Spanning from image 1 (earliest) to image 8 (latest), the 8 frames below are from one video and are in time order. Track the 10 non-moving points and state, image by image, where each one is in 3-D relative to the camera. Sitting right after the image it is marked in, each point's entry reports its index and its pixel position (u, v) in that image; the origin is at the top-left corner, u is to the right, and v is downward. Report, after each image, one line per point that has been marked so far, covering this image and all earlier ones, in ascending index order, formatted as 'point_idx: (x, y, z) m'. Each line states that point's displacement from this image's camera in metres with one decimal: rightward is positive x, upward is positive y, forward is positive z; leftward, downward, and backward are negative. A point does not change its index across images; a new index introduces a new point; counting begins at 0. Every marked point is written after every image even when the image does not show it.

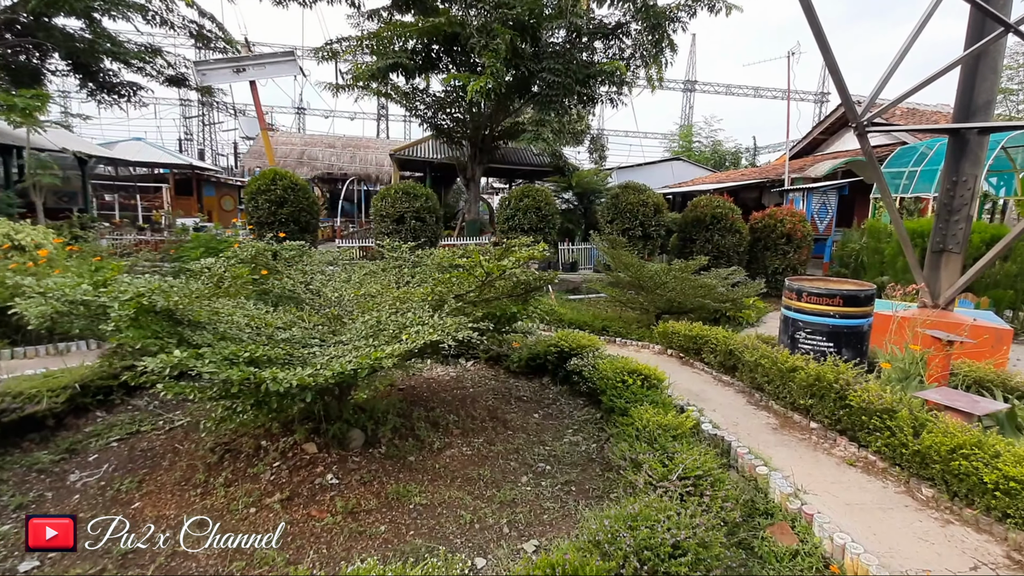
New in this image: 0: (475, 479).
0: (-0.2, -1.0, +2.7) m
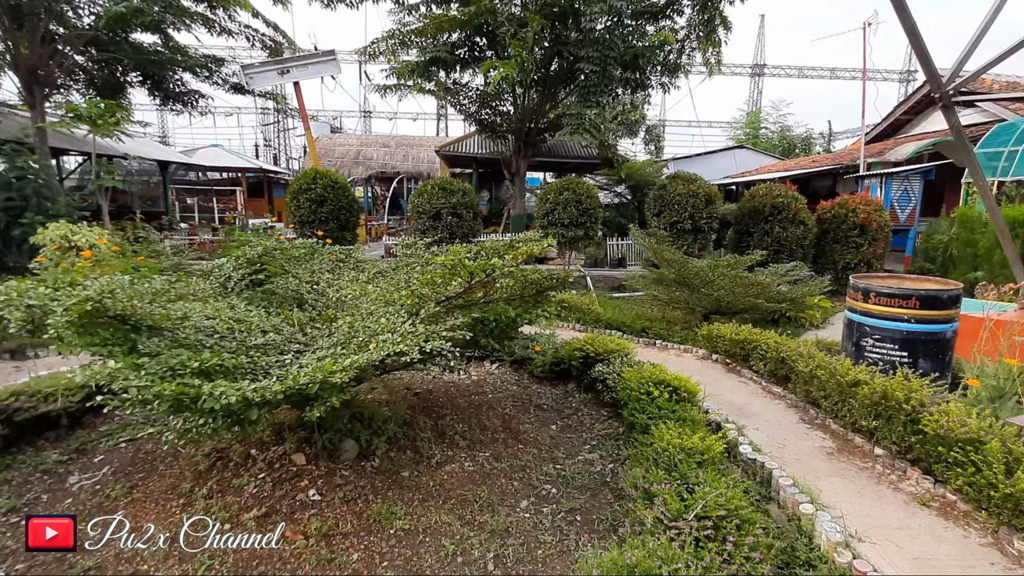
0: (-0.2, -1.0, +2.4) m
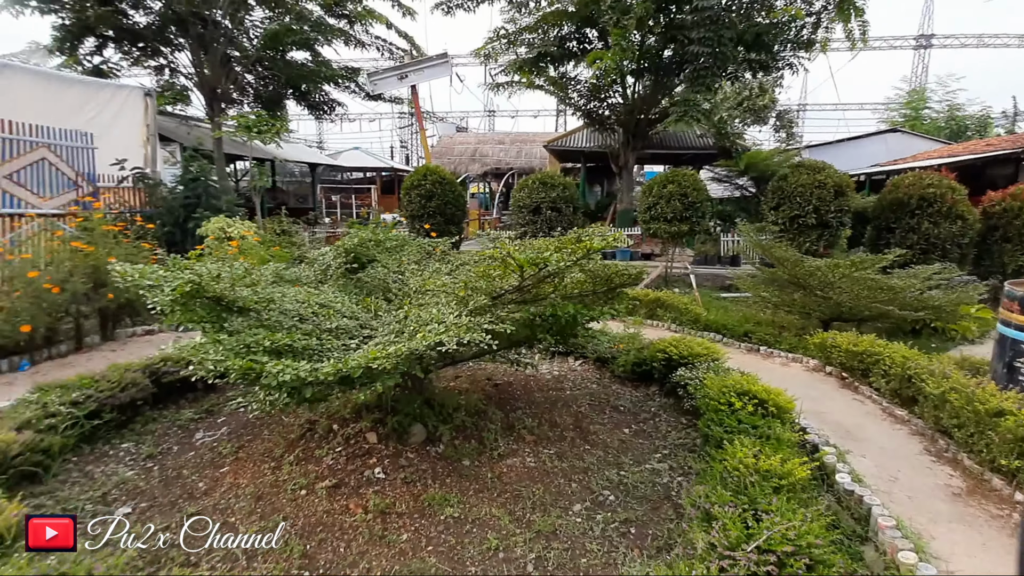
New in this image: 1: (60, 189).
0: (0.0, -1.0, +2.4) m
1: (-6.4, +1.4, +7.2) m
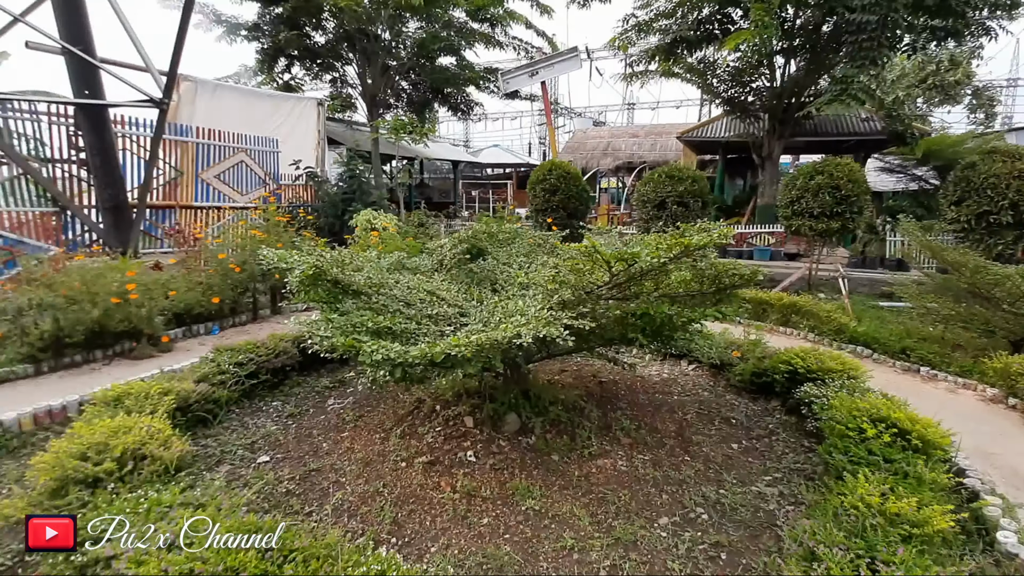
0: (+0.4, -1.0, +2.3) m
1: (-4.4, +1.7, +8.6) m
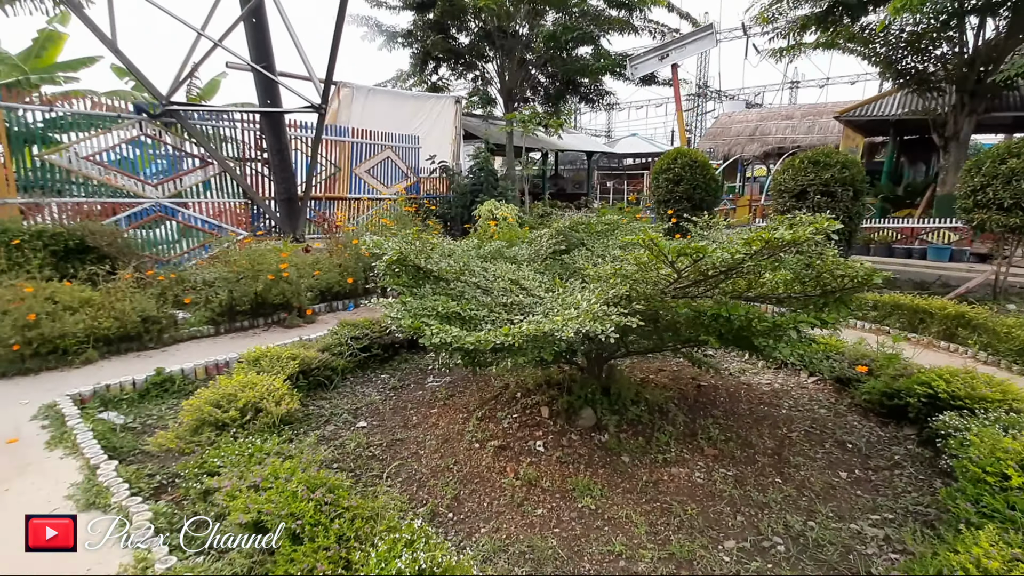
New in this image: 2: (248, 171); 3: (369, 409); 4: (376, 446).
0: (+0.7, -1.0, +2.2) m
1: (-2.2, +2.1, +9.4) m
2: (-4.3, +1.9, +8.2) m
3: (-0.9, -0.8, +3.3) m
4: (-0.8, -0.9, +2.8) m
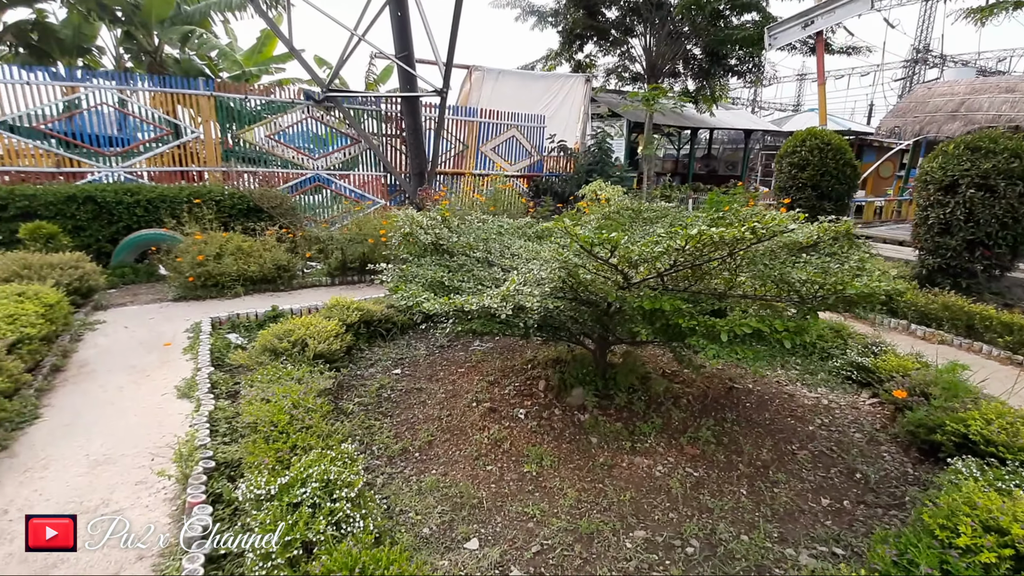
0: (+0.4, -0.9, +2.2) m
1: (+0.1, +2.6, +9.9) m
2: (-2.3, +2.6, +9.3) m
3: (-0.8, -0.5, +3.8) m
4: (-0.8, -0.7, +3.3) m
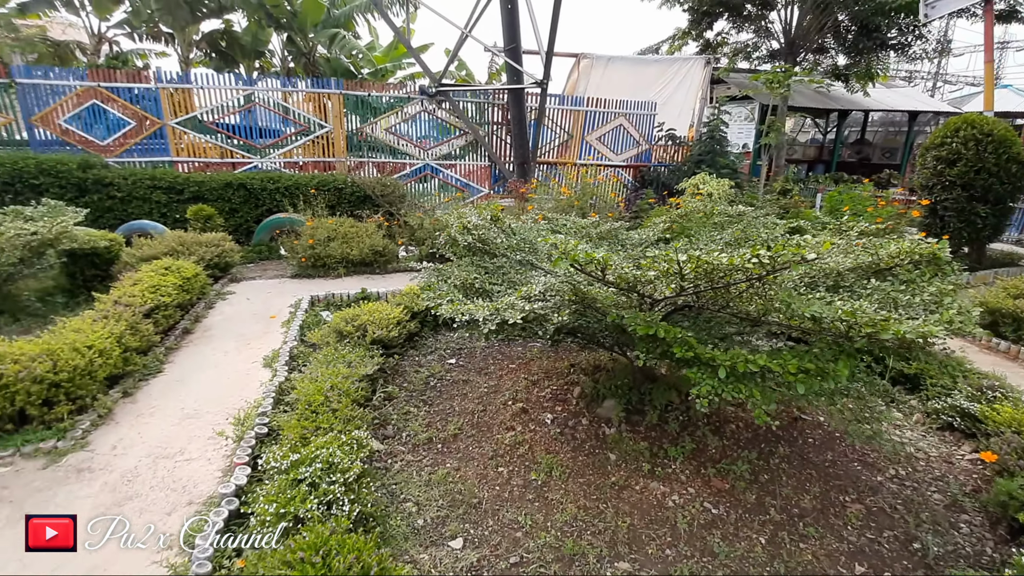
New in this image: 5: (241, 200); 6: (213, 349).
0: (+0.4, -1.0, +2.2) m
1: (+2.2, +2.7, +9.5) m
2: (-0.3, +2.9, +9.5) m
3: (-0.4, -0.5, +3.9) m
4: (-0.5, -0.6, +3.4) m
5: (-3.9, +1.3, +7.2) m
6: (-2.4, -0.5, +3.9) m
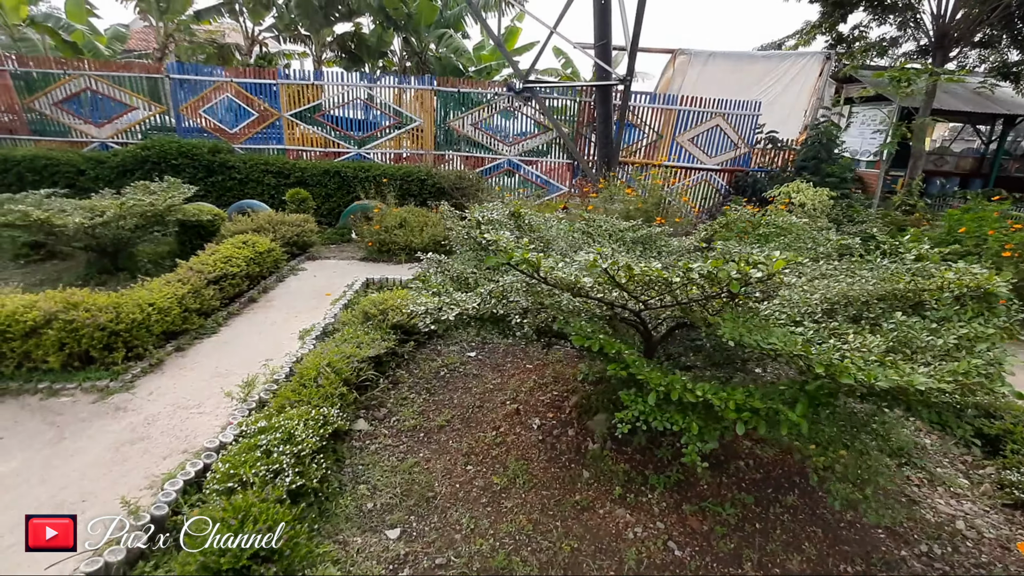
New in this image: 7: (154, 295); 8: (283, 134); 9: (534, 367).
0: (+0.2, -1.0, +2.0) m
1: (+3.7, +2.4, +8.8) m
2: (+1.3, +2.8, +9.3) m
3: (-0.2, -0.5, +3.9) m
4: (-0.4, -0.6, +3.4) m
5: (-2.8, +1.6, +7.8) m
6: (-2.1, -0.3, +4.3) m
7: (-2.6, 0.0, +3.6) m
8: (-3.9, +2.6, +8.5) m
9: (+0.1, -0.6, +3.5) m
